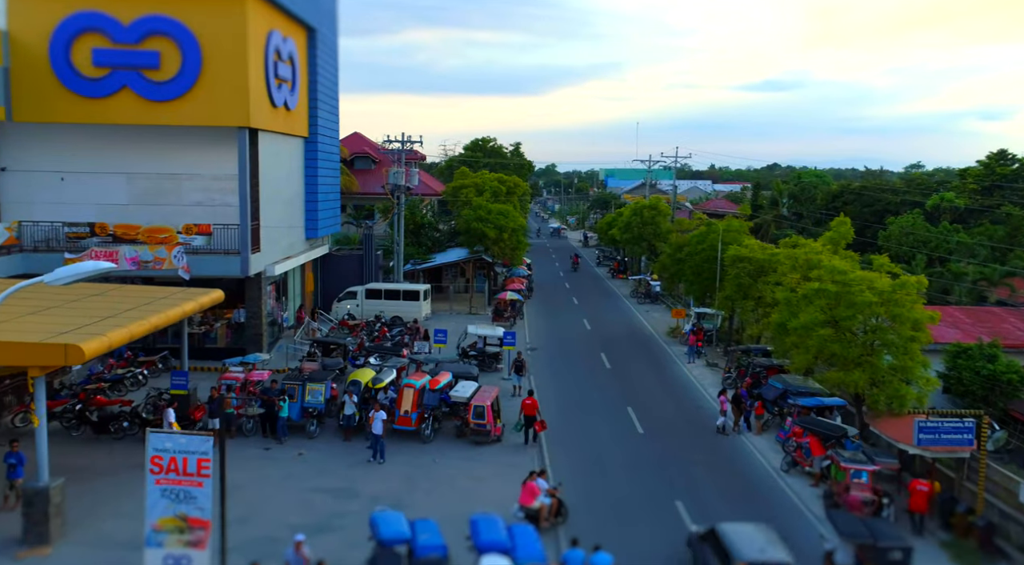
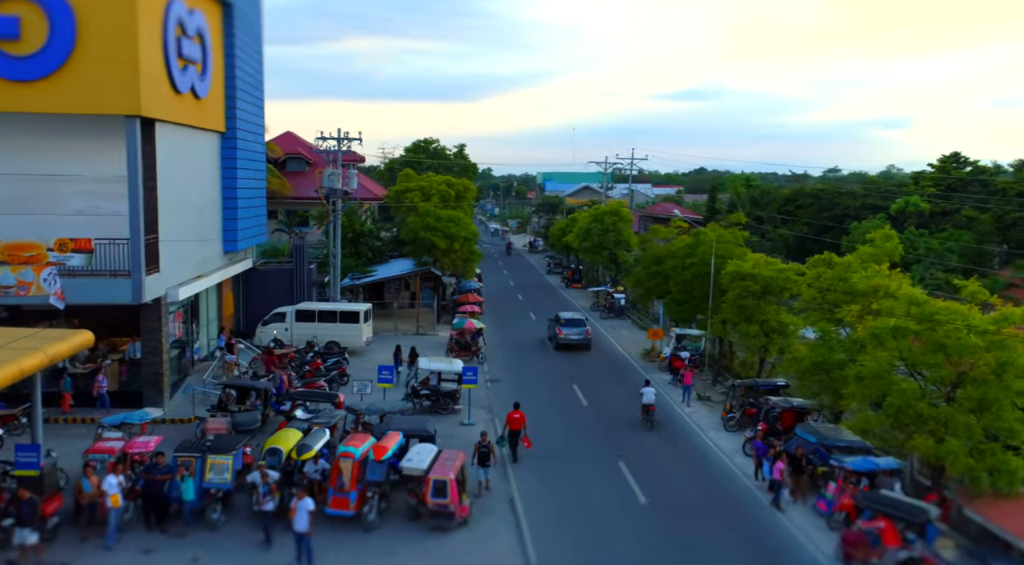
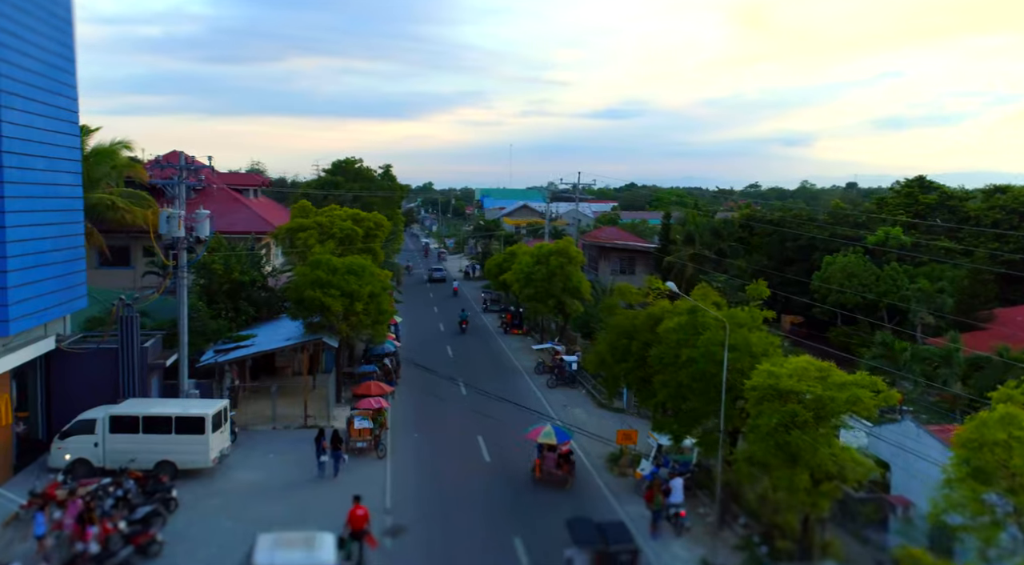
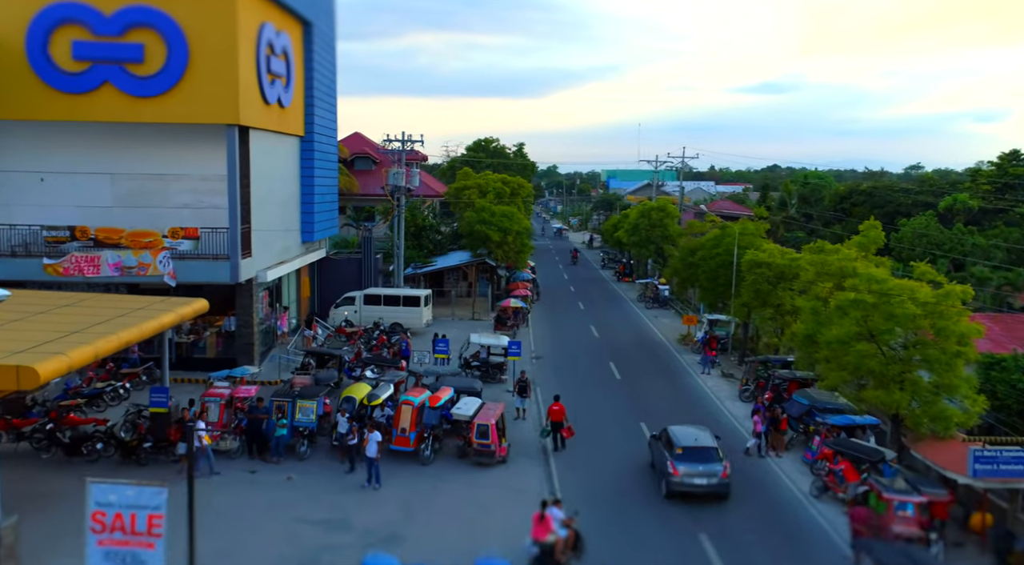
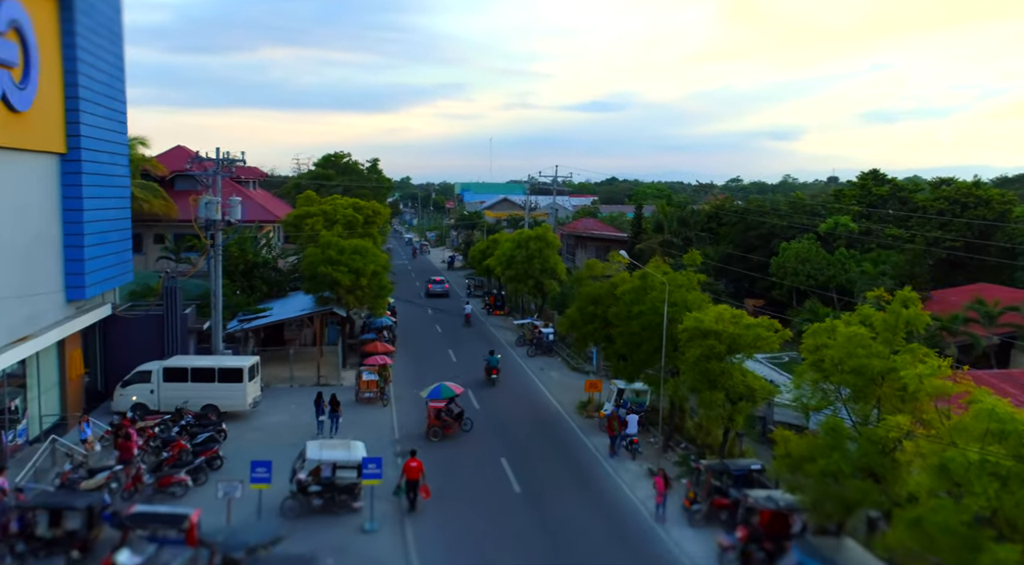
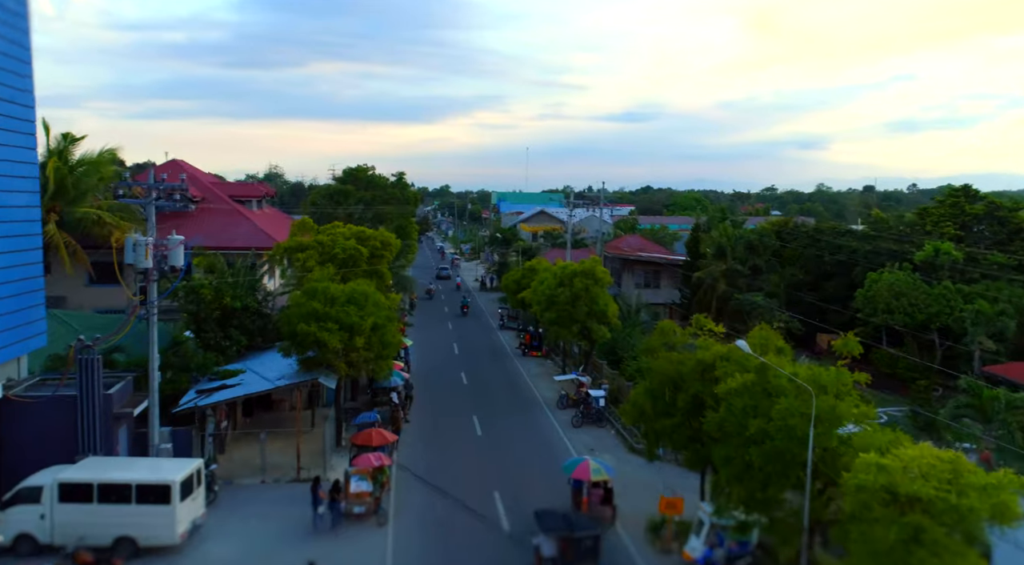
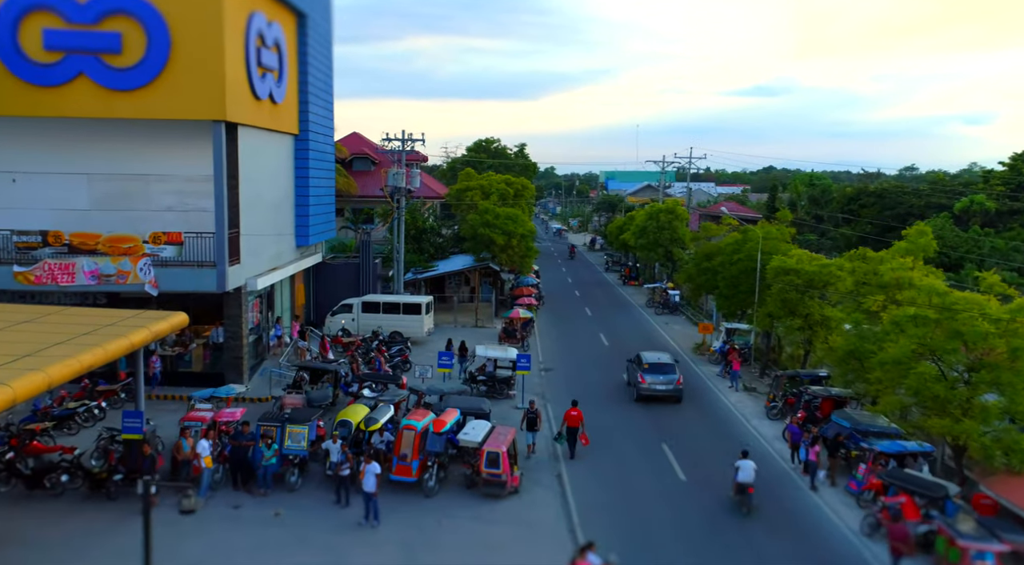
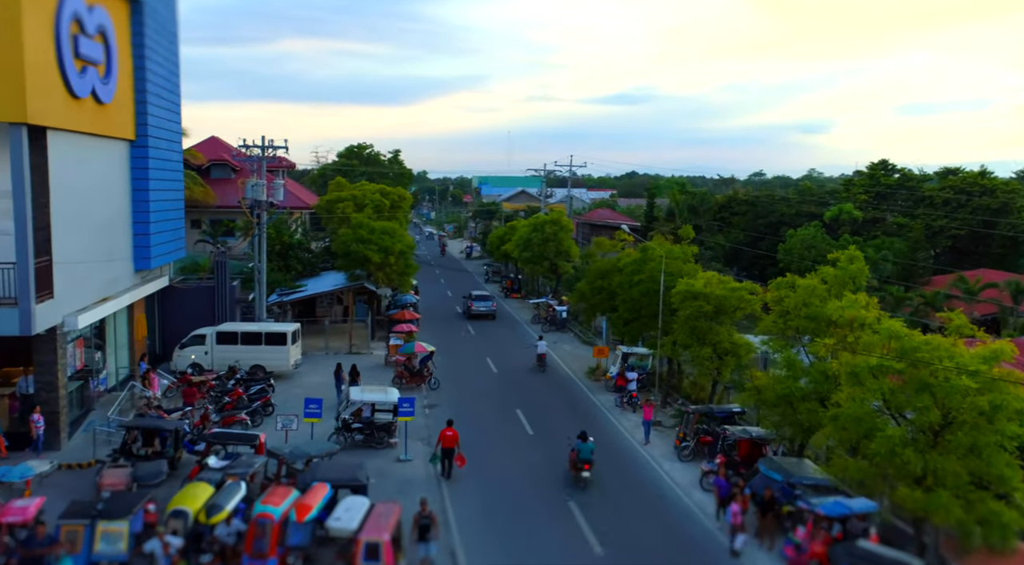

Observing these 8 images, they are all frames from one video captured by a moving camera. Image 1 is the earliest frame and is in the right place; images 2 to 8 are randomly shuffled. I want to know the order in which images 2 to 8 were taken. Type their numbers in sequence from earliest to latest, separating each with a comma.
4, 7, 2, 8, 5, 3, 6
